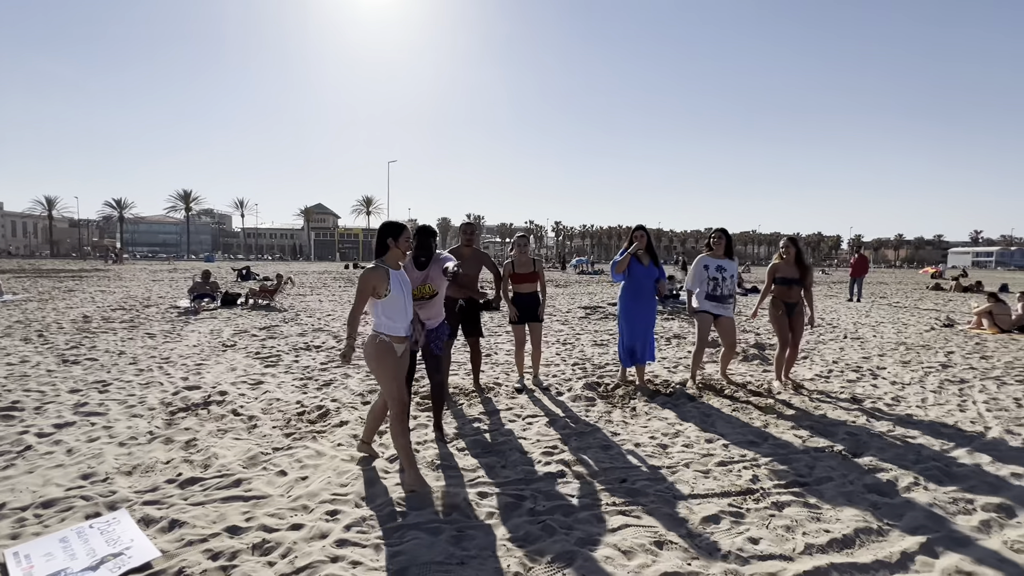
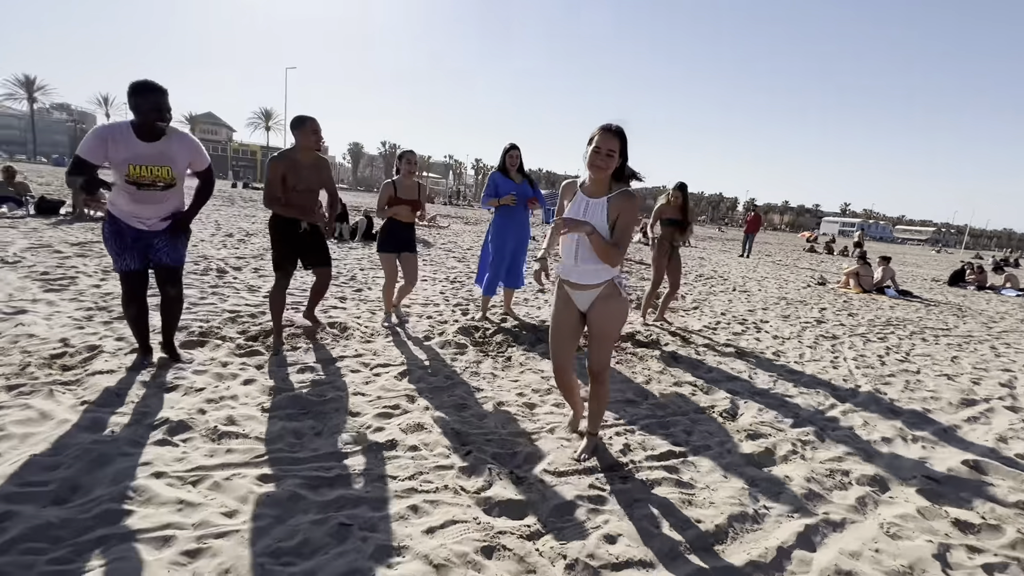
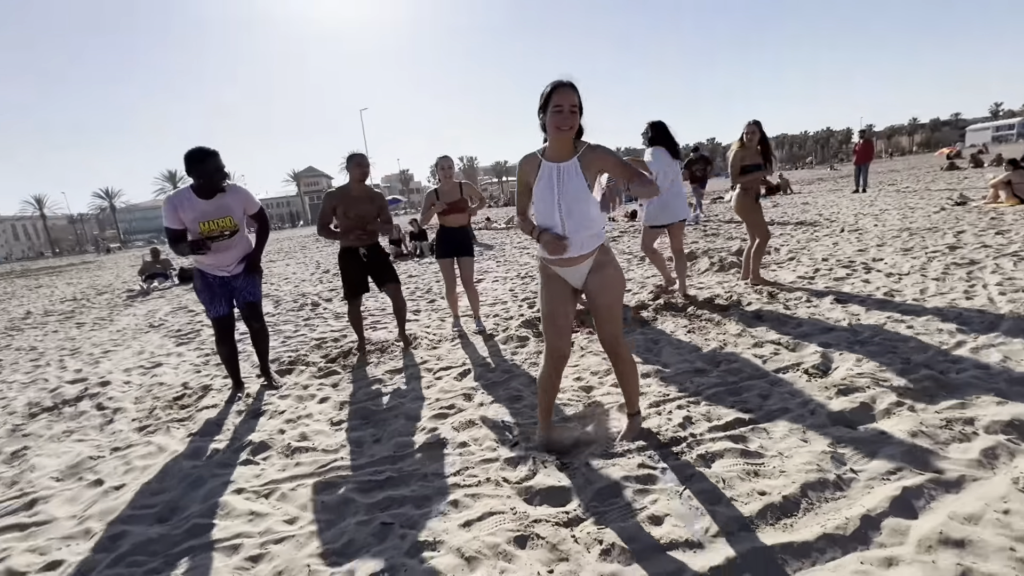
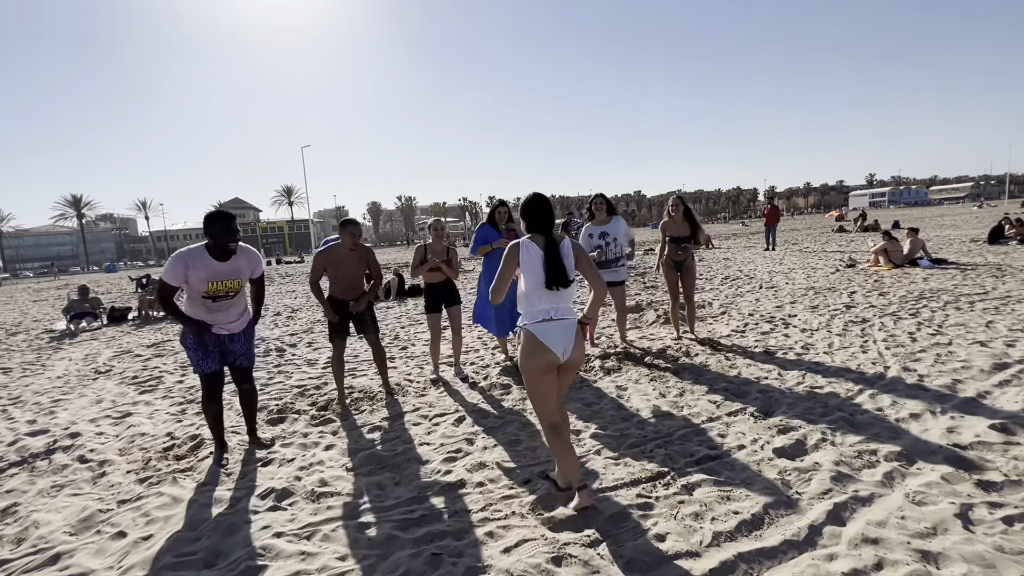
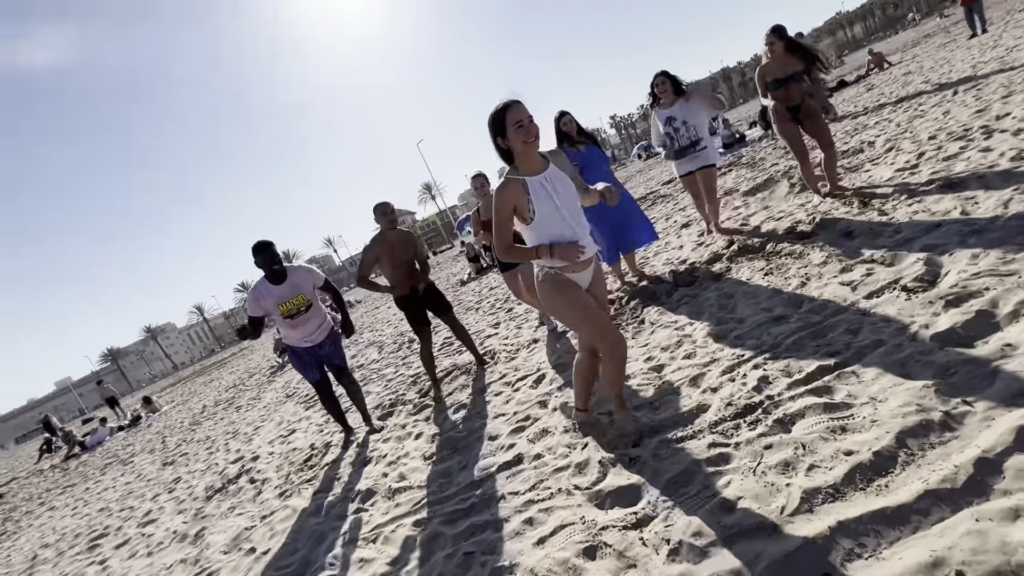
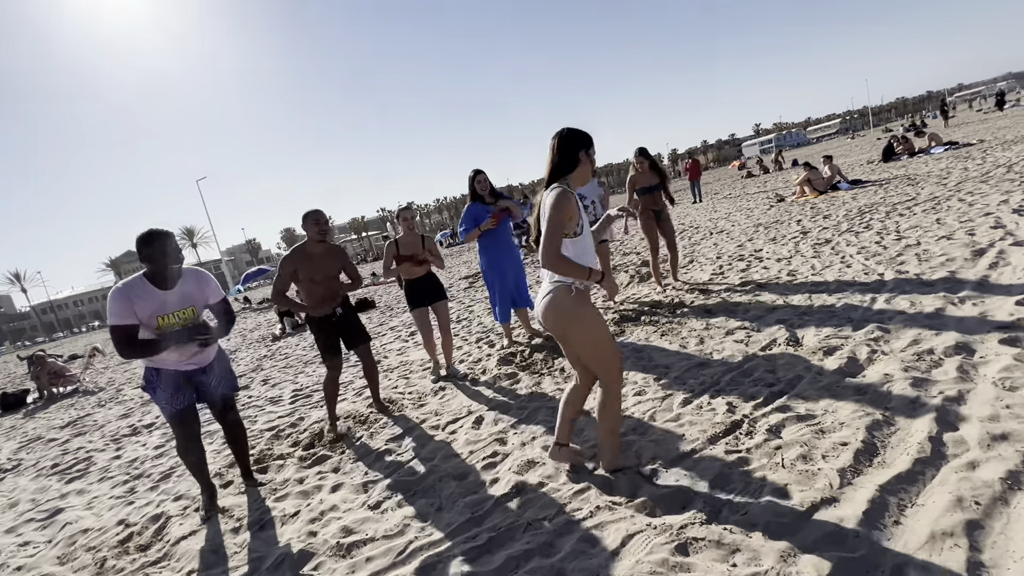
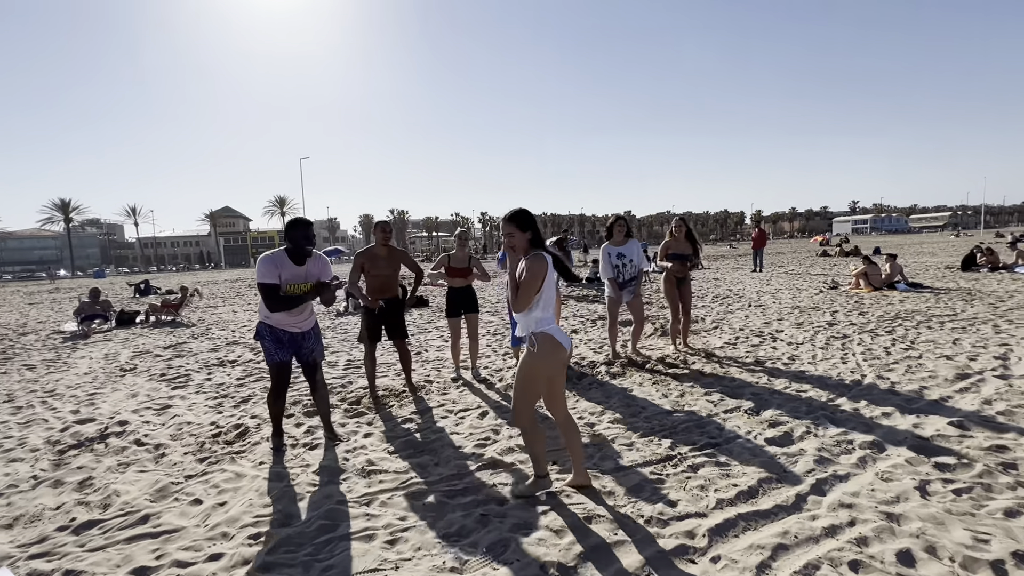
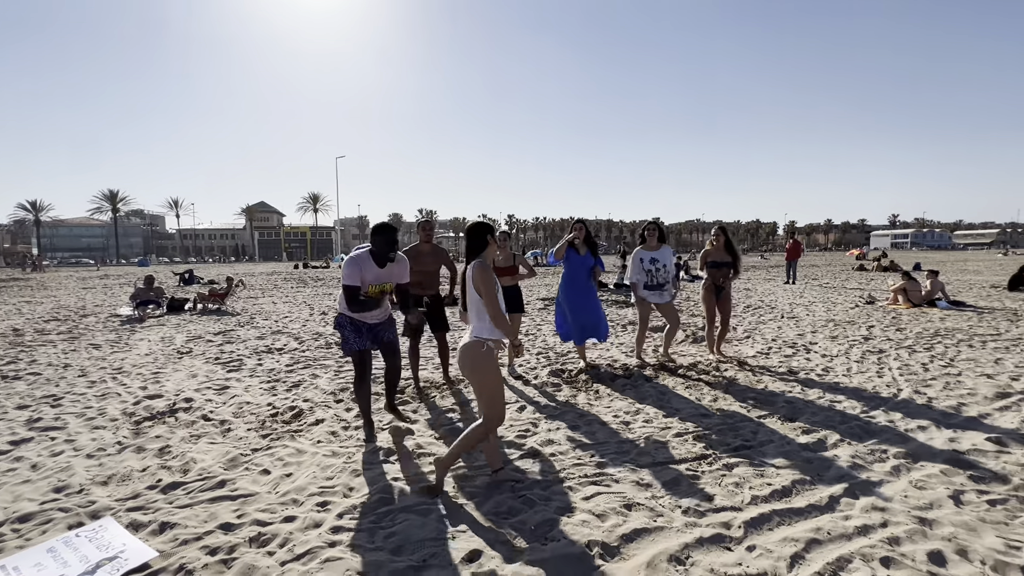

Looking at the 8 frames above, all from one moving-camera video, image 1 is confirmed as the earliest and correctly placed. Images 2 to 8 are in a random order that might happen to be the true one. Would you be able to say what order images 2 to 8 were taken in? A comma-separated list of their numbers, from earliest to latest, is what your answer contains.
8, 7, 4, 6, 2, 3, 5
